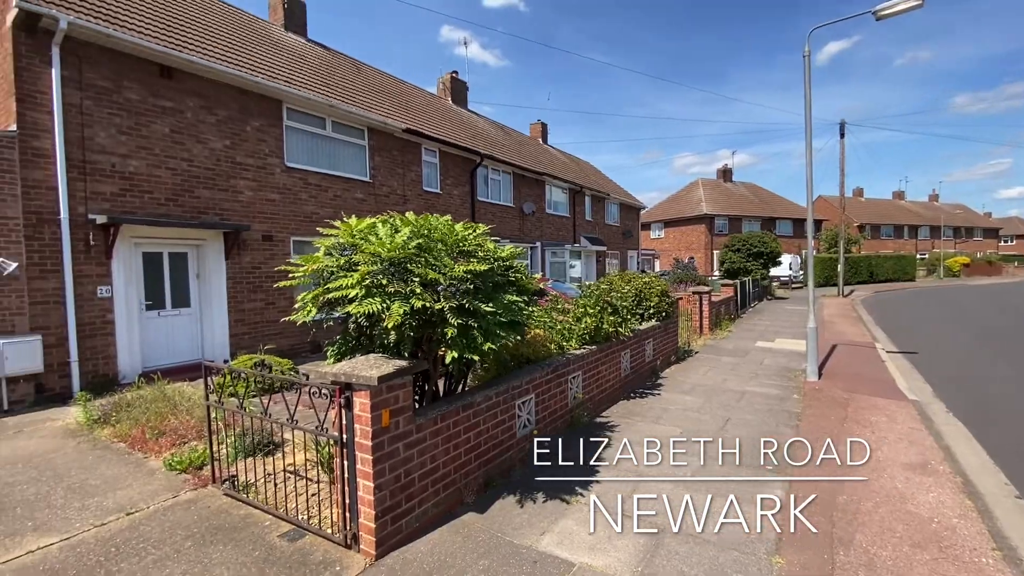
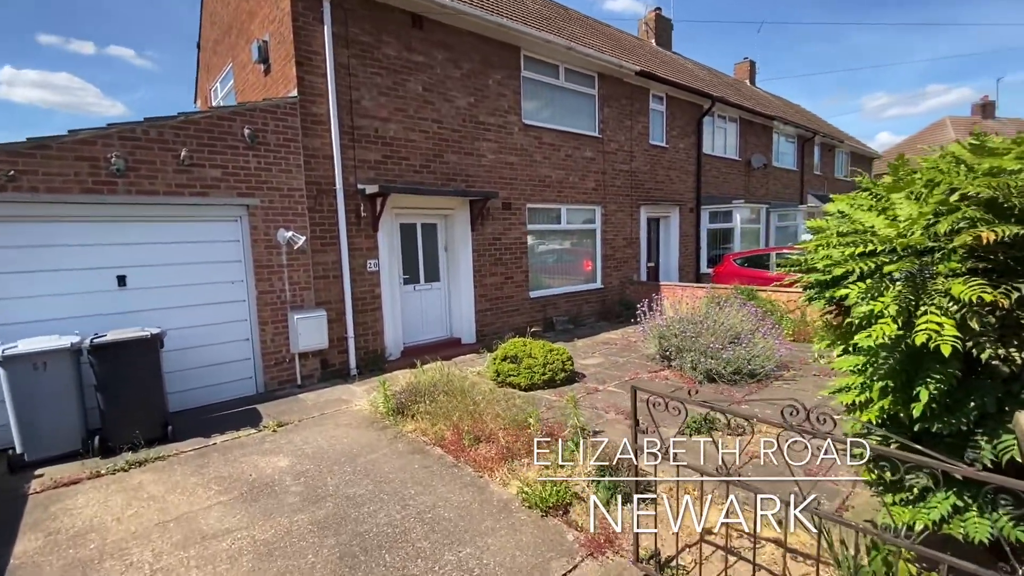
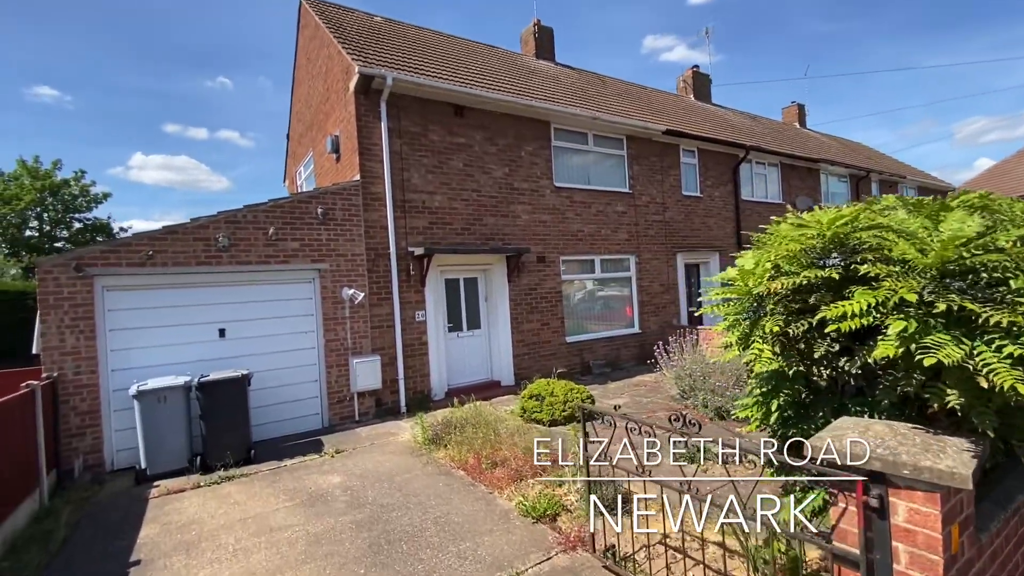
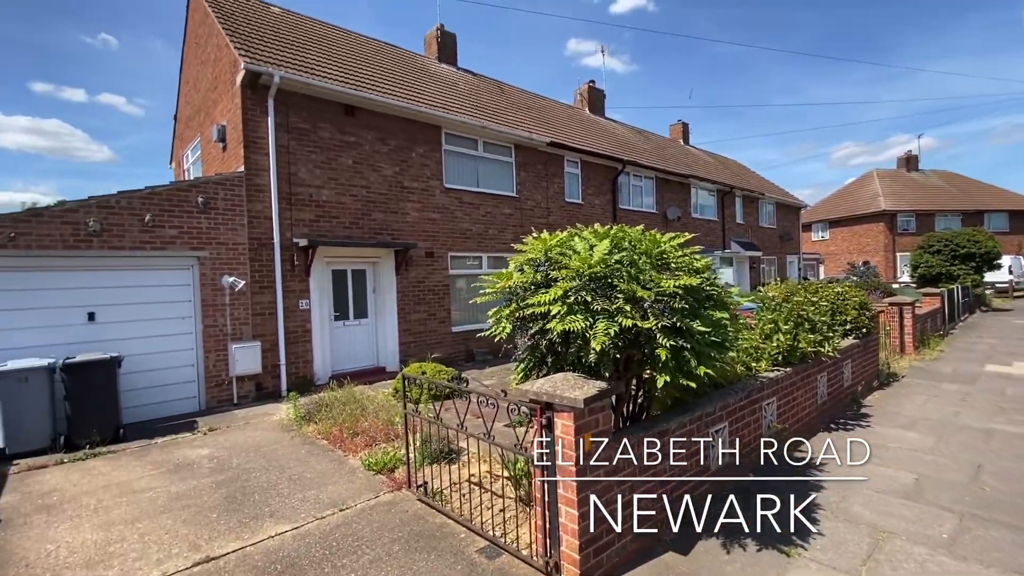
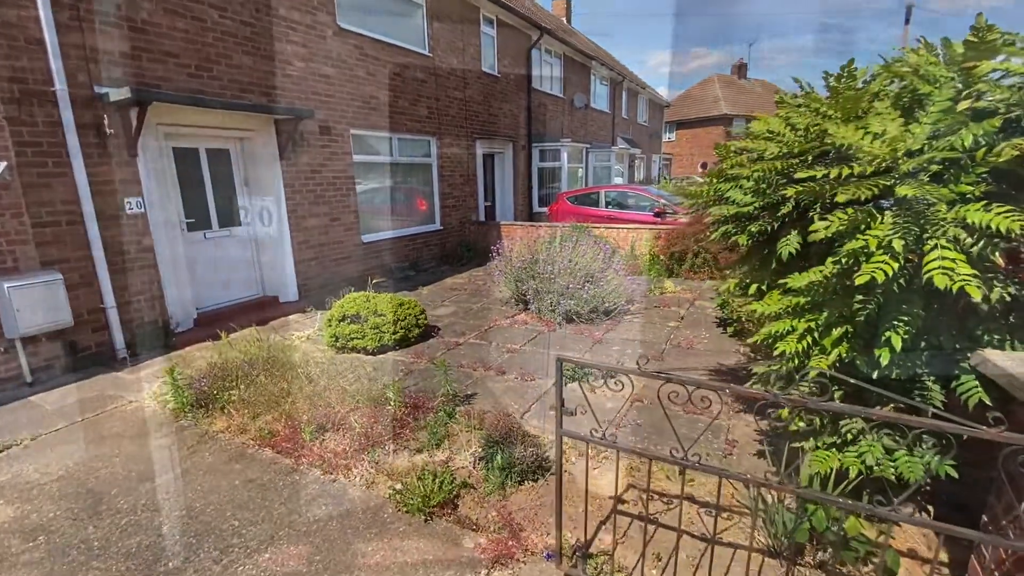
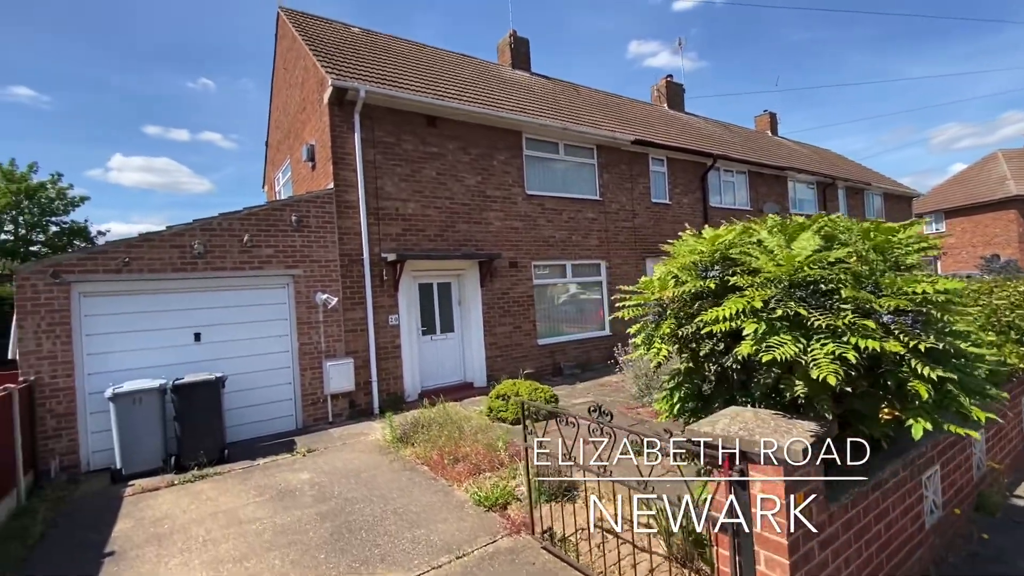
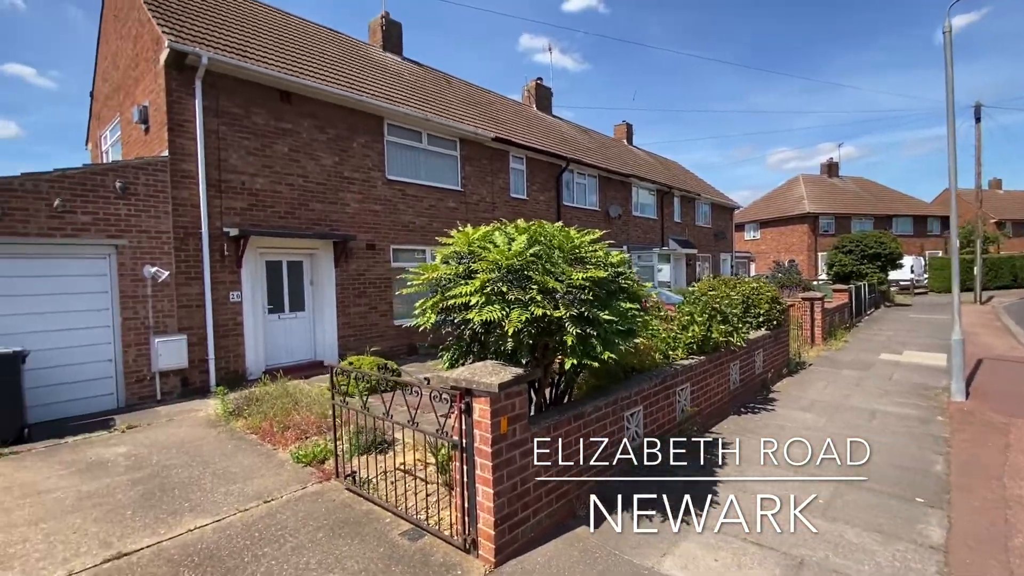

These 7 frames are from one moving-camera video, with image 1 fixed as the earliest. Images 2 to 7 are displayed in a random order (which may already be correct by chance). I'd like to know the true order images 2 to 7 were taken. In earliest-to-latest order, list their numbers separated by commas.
7, 4, 6, 3, 2, 5
